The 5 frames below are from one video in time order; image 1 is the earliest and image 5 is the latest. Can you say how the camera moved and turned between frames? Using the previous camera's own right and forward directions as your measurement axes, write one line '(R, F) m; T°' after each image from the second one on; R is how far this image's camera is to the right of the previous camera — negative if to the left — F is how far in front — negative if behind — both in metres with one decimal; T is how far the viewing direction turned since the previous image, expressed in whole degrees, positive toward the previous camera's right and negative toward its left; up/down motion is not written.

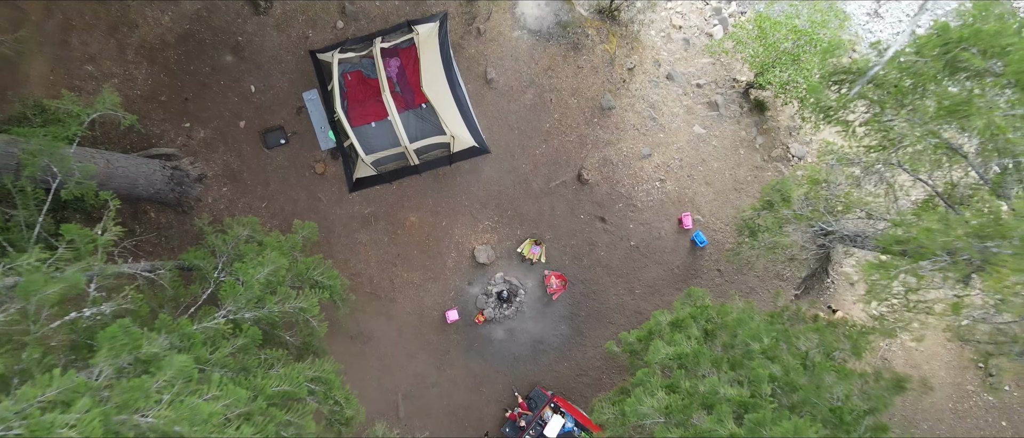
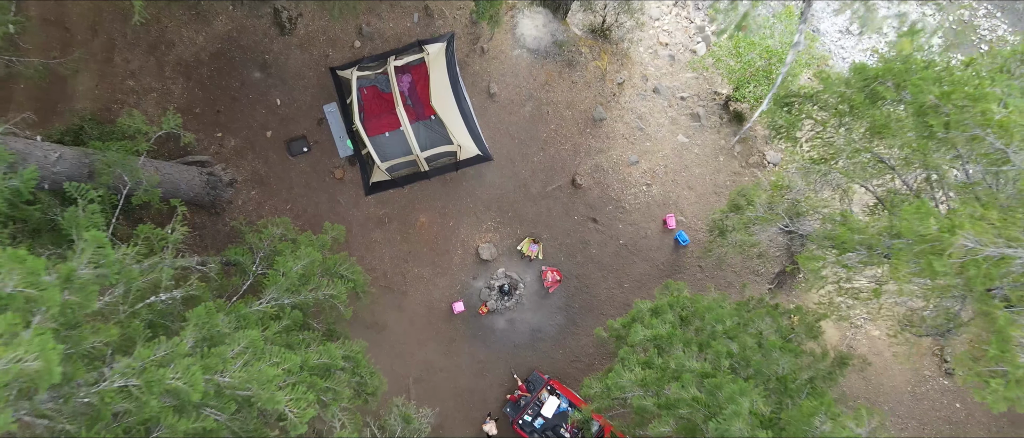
(0.0, -0.9) m; 0°
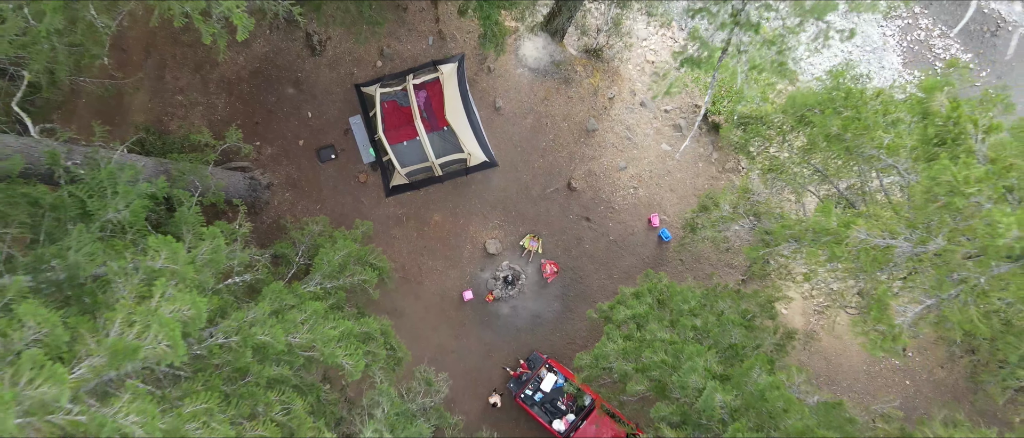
(-0.1, -1.2) m; 0°
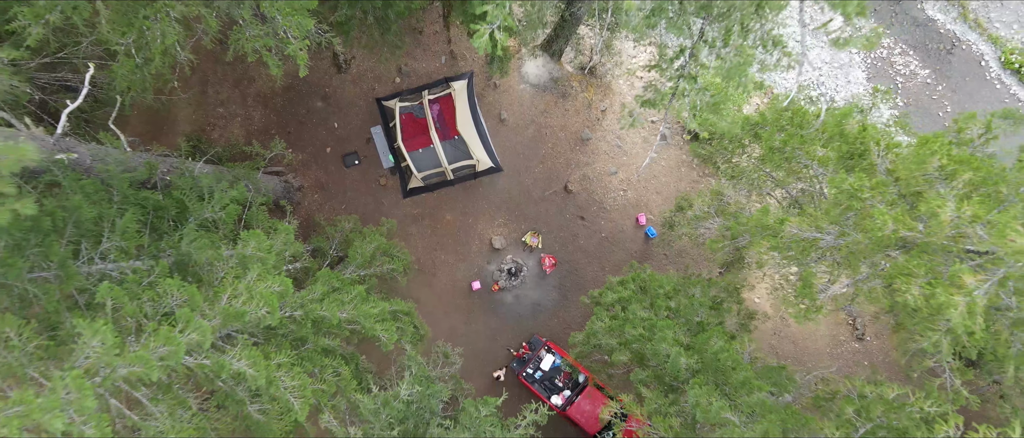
(-0.1, -1.3) m; 0°
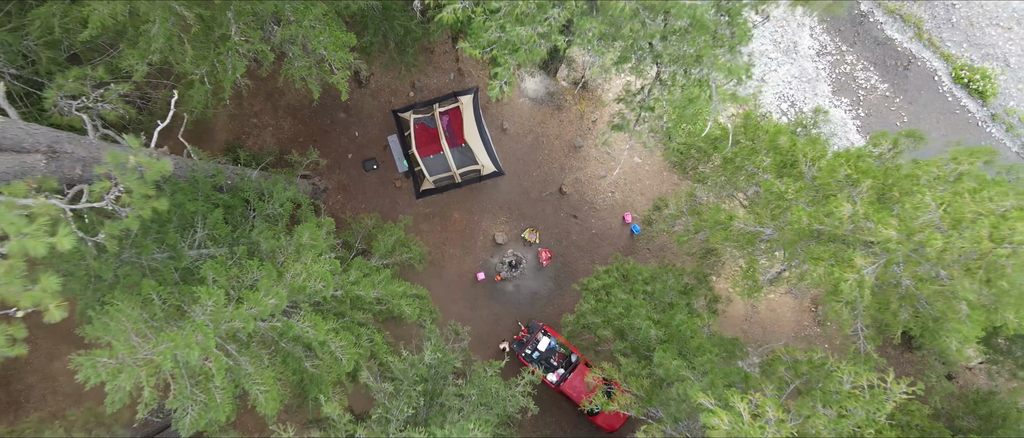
(0.0, -1.5) m; 0°
